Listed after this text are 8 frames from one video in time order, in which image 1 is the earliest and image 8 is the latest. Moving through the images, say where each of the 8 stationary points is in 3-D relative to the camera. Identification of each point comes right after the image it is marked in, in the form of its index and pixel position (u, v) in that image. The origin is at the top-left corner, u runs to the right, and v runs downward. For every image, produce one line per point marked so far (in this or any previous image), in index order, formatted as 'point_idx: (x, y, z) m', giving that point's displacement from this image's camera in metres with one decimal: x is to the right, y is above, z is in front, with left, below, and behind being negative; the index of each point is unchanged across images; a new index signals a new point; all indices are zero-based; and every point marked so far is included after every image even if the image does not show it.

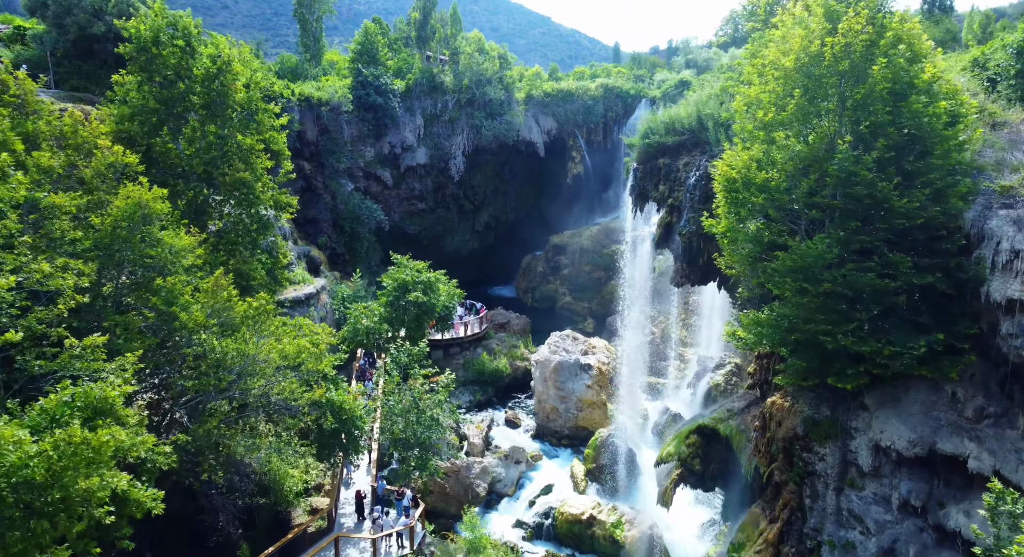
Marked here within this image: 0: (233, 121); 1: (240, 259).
0: (-7.5, +4.2, +15.8) m
1: (-7.4, +0.5, +15.7) m
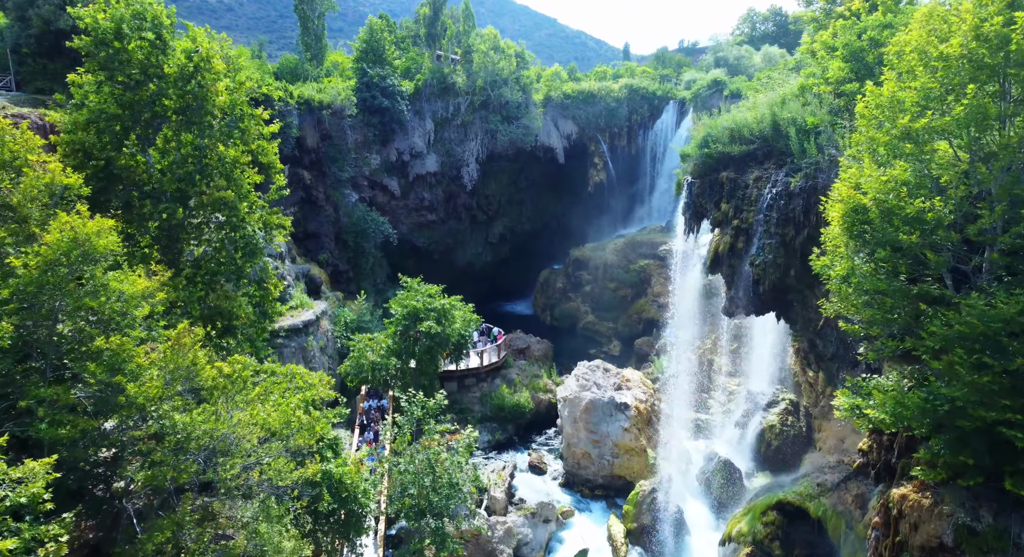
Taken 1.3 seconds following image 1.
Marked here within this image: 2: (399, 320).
0: (-6.8, +3.3, +13.2) m
1: (-6.6, -0.3, +13.1) m
2: (-3.8, -1.4, +19.6) m
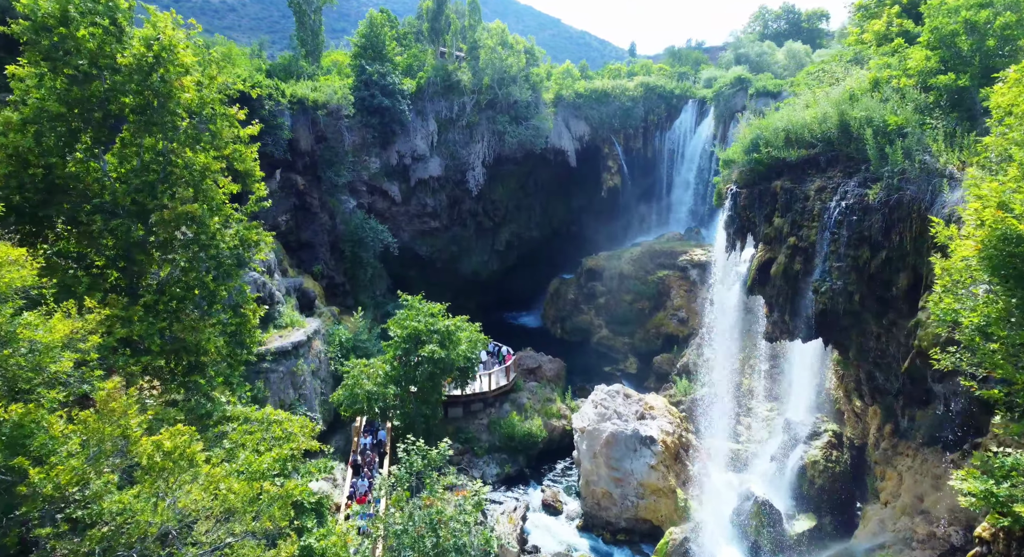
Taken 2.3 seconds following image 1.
0: (-6.4, +2.8, +11.2) m
1: (-6.2, -0.9, +11.2) m
2: (-3.4, -1.9, +17.6) m
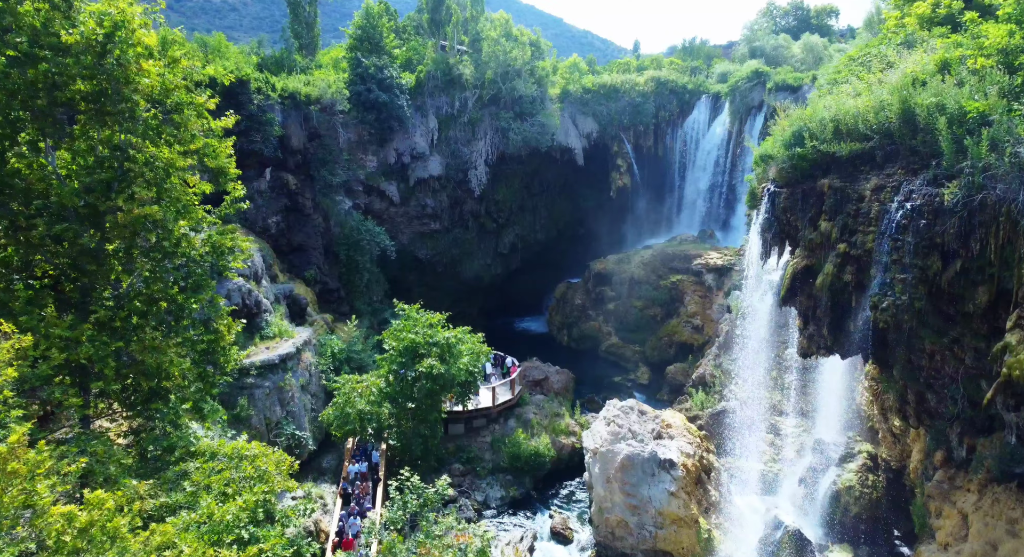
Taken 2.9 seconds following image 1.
0: (-6.3, +2.6, +9.8) m
1: (-6.1, -1.1, +9.7) m
2: (-3.3, -2.2, +16.1) m
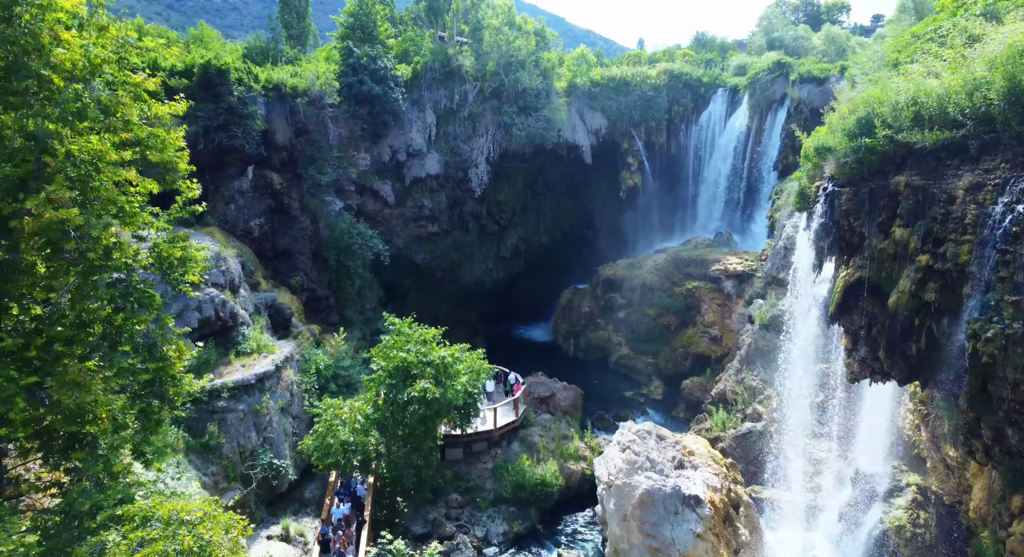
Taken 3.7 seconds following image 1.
0: (-6.2, +2.3, +8.0) m
1: (-6.0, -1.4, +7.9) m
2: (-3.2, -2.4, +14.3) m
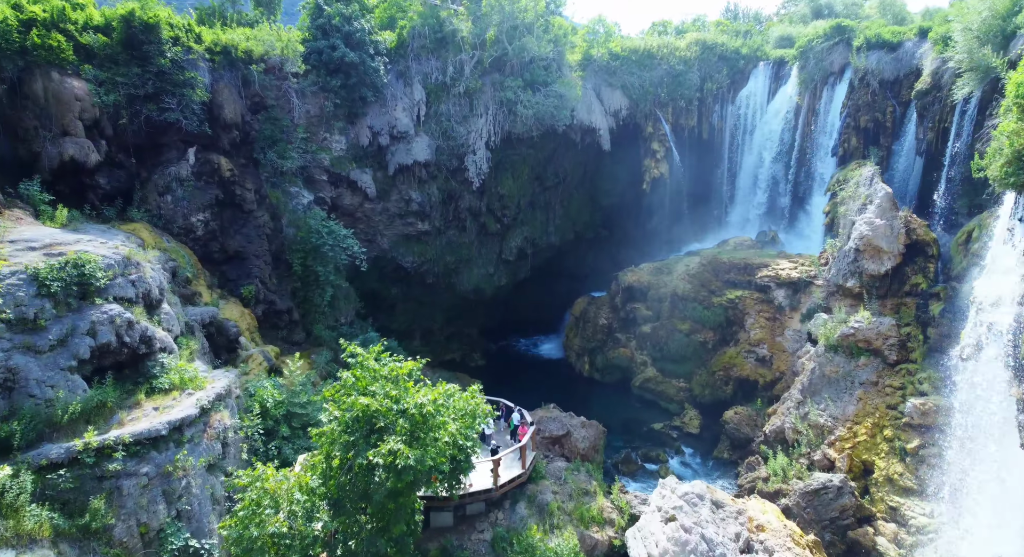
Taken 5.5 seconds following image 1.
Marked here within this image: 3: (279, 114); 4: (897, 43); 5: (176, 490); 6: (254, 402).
0: (-6.1, +2.1, +3.8) m
1: (-5.9, -1.6, +3.8) m
2: (-3.1, -2.7, +10.1) m
3: (-7.6, +5.3, +19.0) m
4: (+12.8, +7.8, +19.4) m
5: (-6.4, -4.0, +11.1) m
6: (-6.0, -2.9, +13.8) m
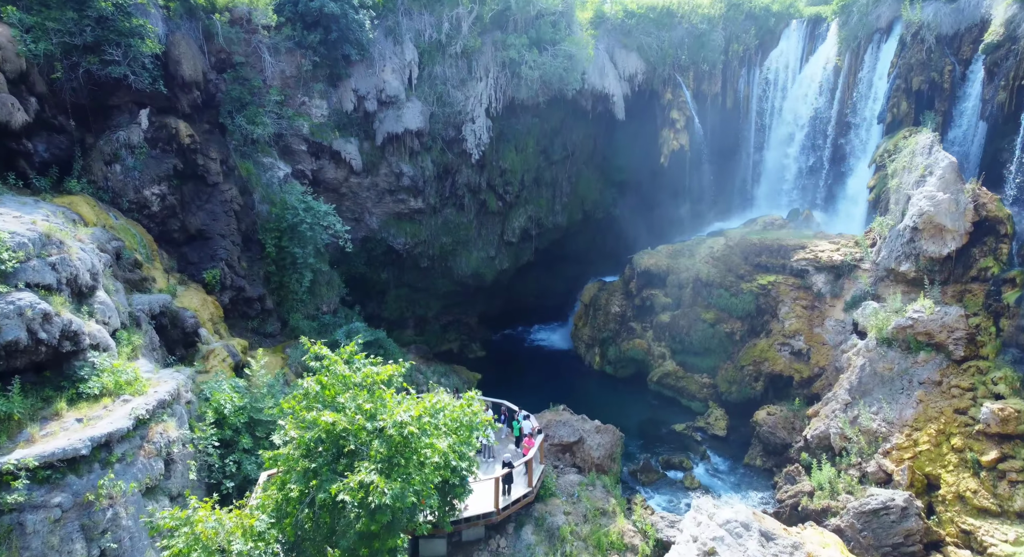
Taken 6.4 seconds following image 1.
0: (-6.0, +2.2, +1.5) m
1: (-5.9, -1.5, +1.5) m
2: (-3.0, -2.4, +7.9) m
3: (-7.5, +5.8, +16.5) m
4: (+12.9, +8.3, +16.8) m
5: (-6.3, -3.8, +8.9) m
6: (-5.9, -2.5, +11.6) m
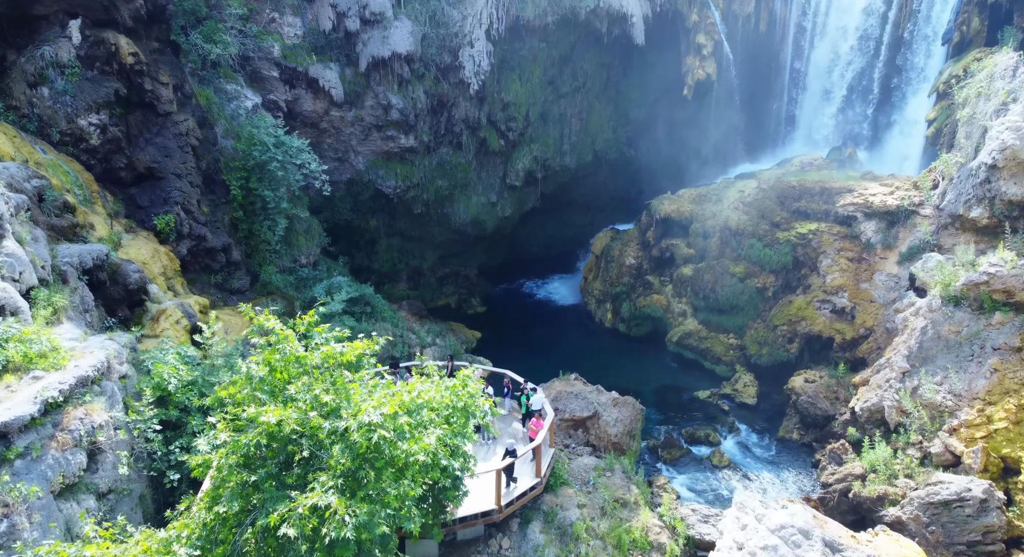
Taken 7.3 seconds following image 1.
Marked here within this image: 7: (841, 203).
0: (-6.0, +2.1, -0.8) m
1: (-5.8, -1.5, -0.5) m
2: (-2.9, -1.9, +6.0) m
3: (-7.4, +7.1, +13.8) m
4: (+13.1, +9.6, +13.8) m
5: (-6.2, -3.1, +7.1) m
6: (-5.8, -1.7, +9.6) m
7: (+8.8, +2.1, +15.8) m
